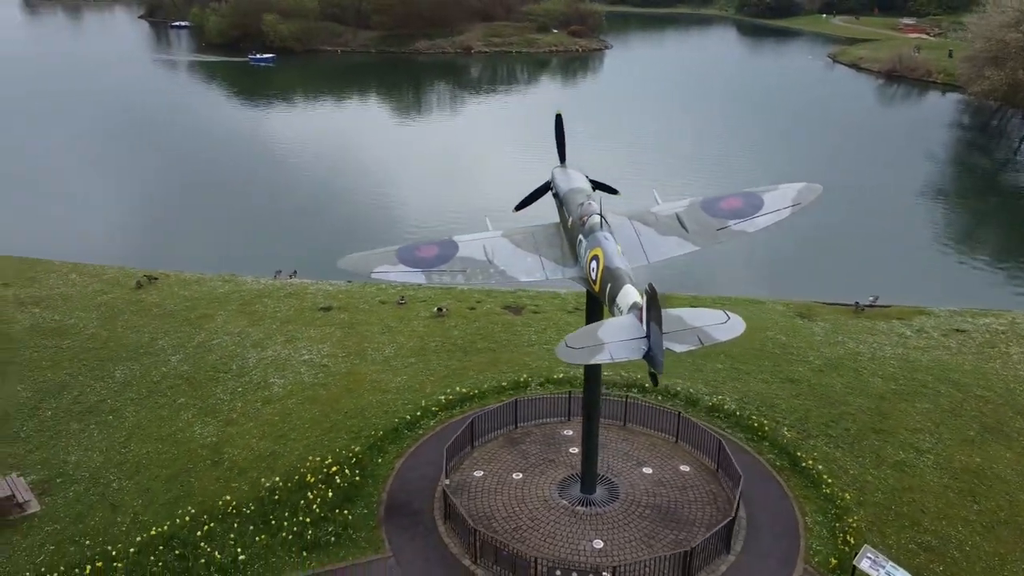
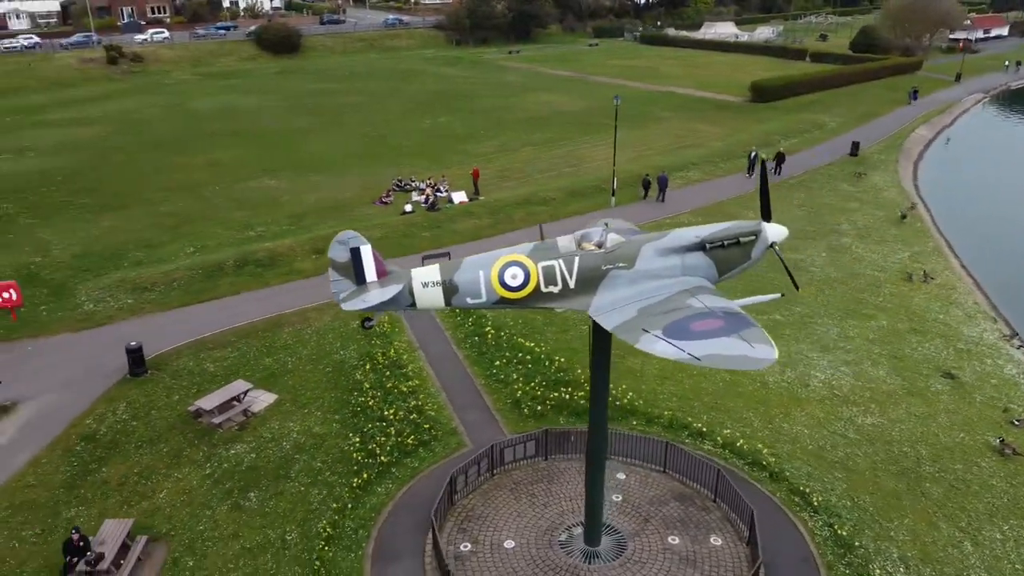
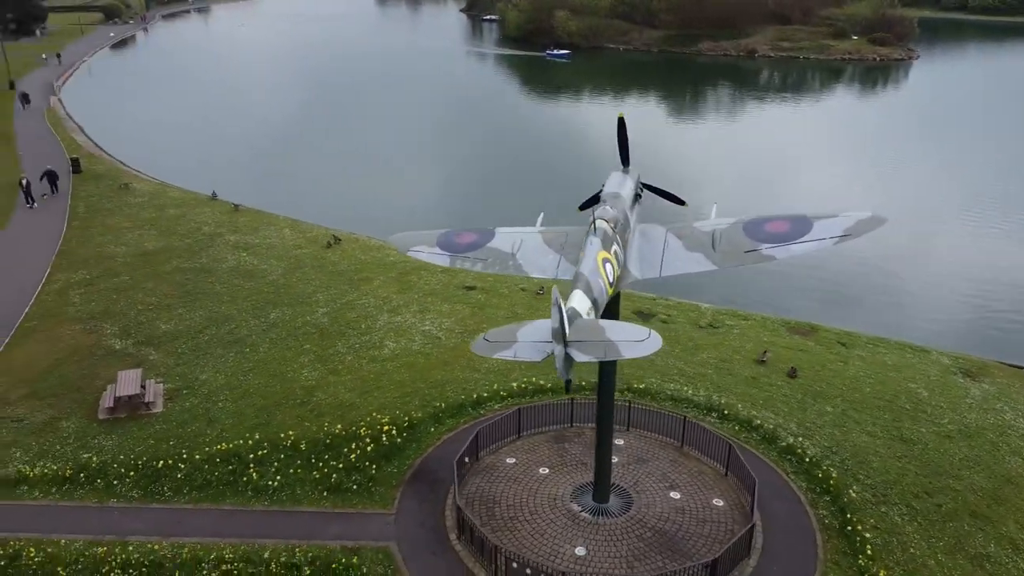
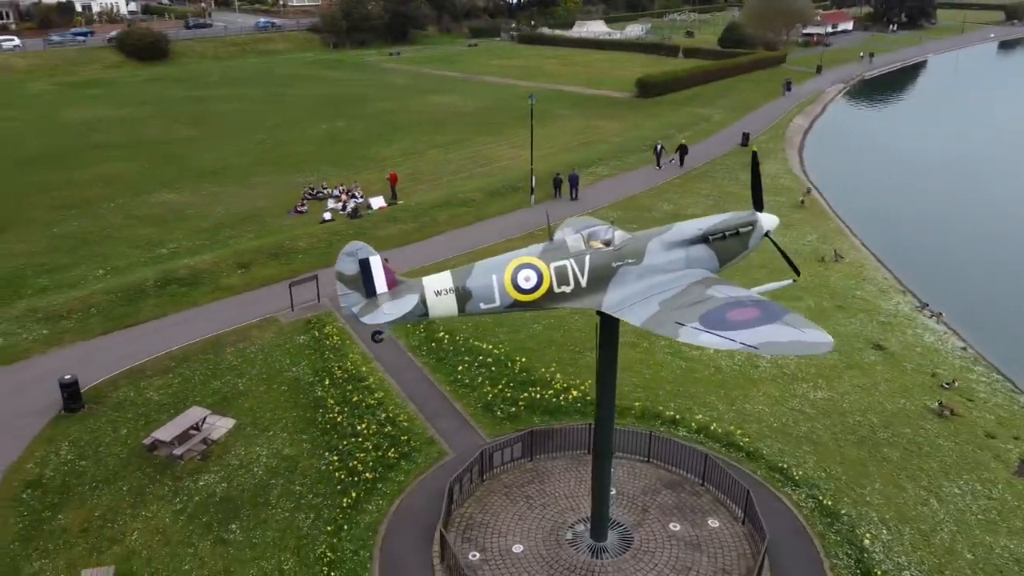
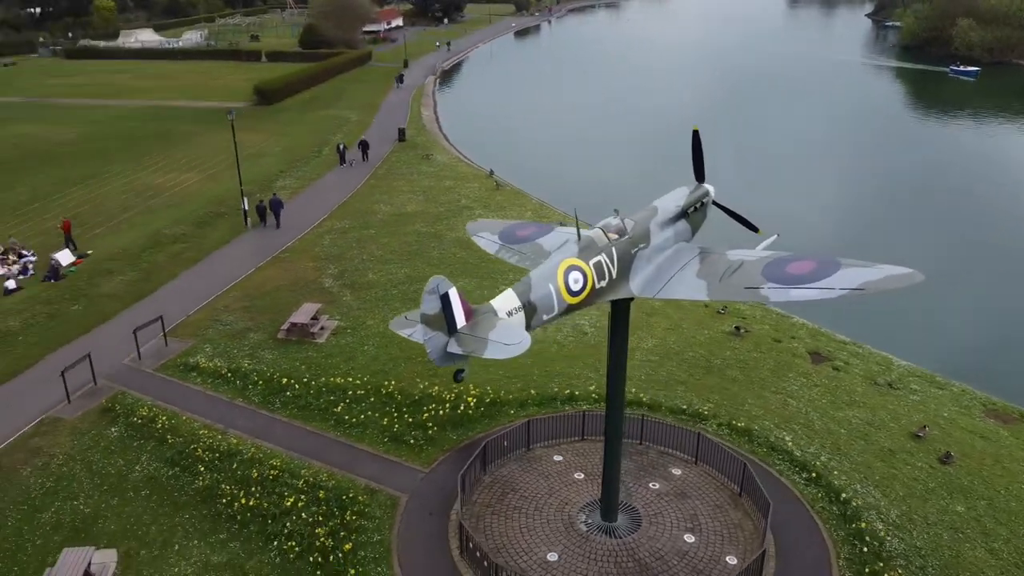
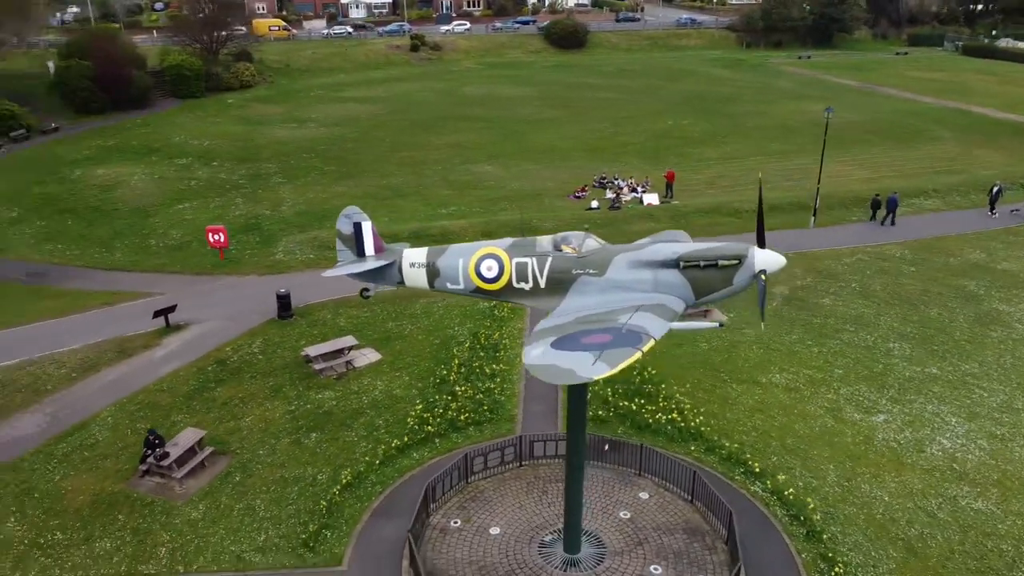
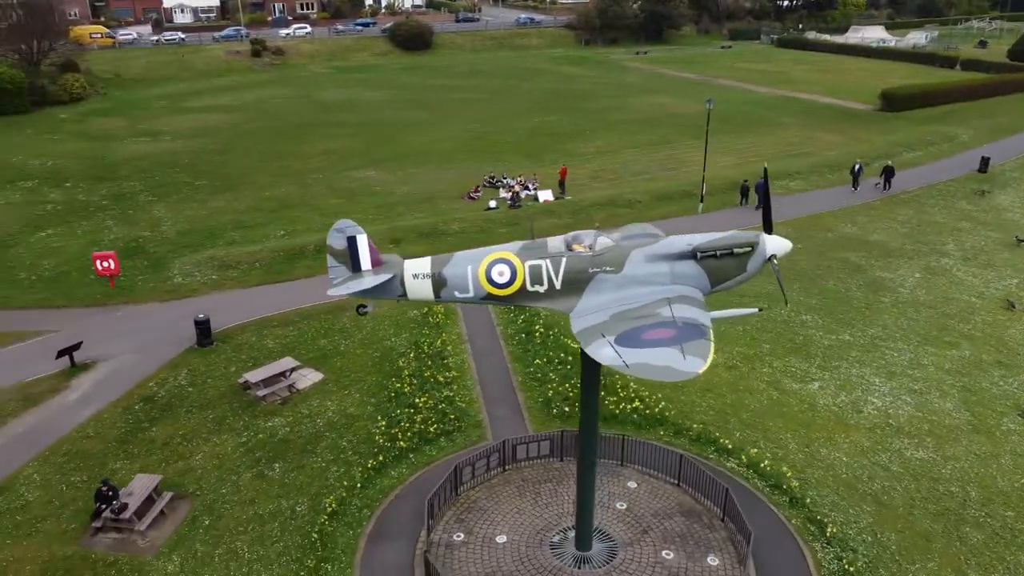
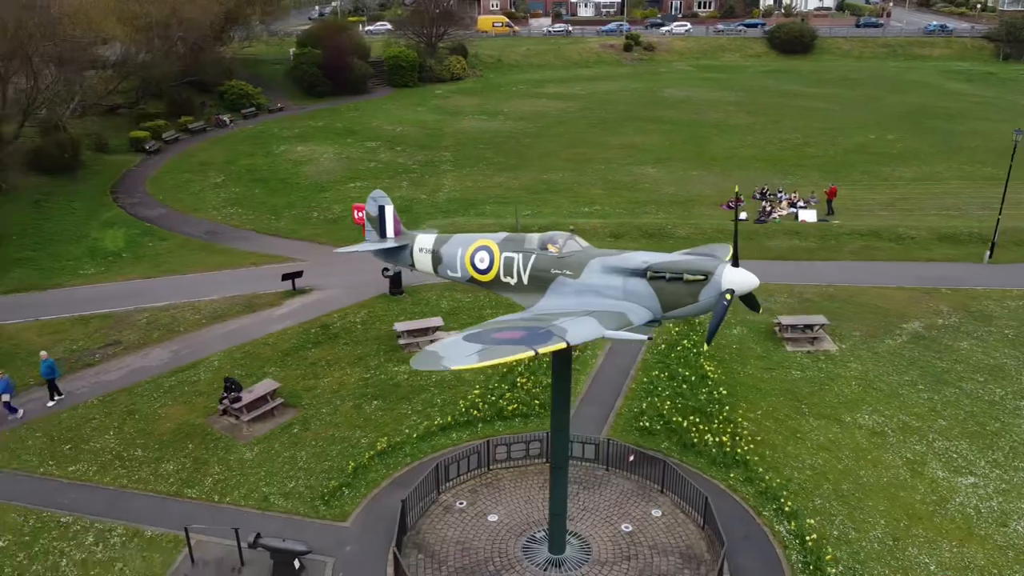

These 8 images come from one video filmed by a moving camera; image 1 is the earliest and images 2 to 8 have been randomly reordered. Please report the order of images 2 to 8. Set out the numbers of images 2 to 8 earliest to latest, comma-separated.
3, 5, 4, 2, 7, 6, 8
